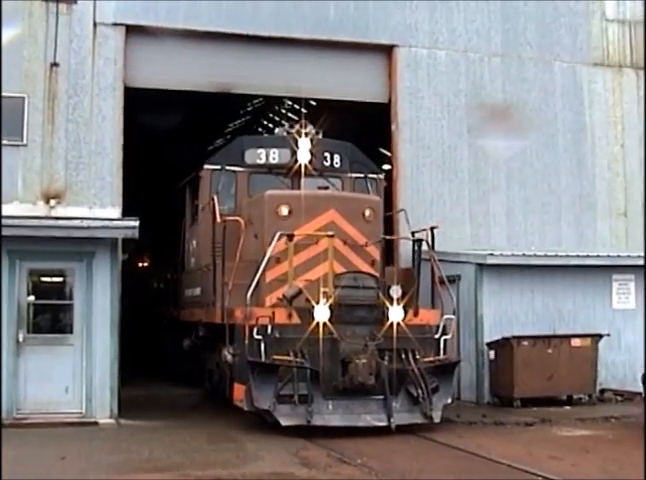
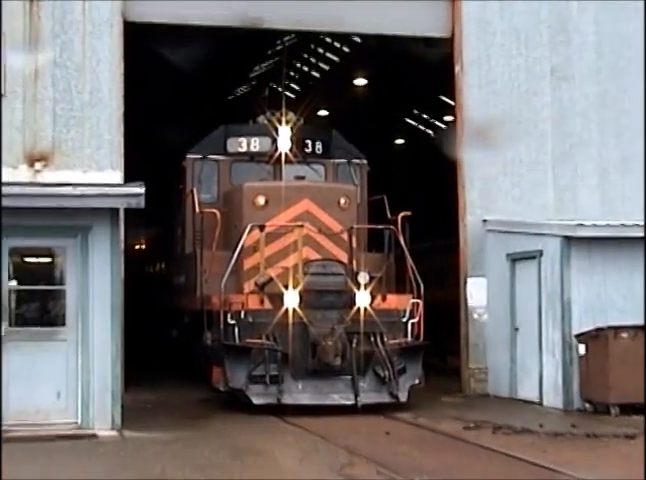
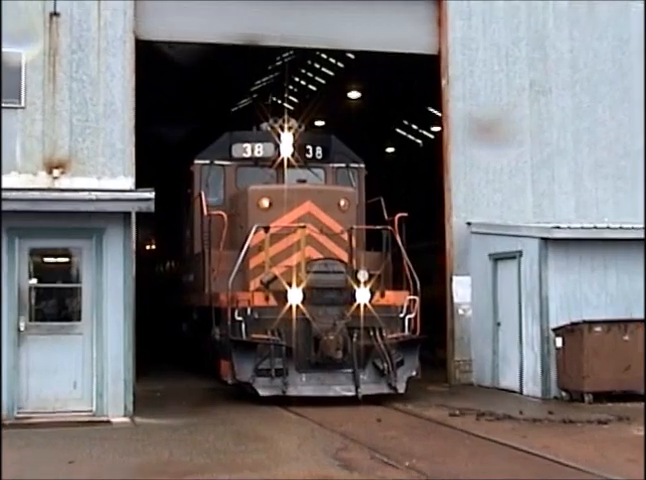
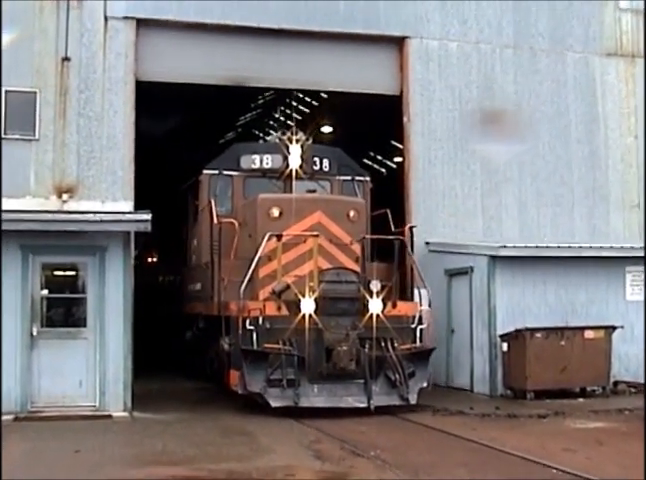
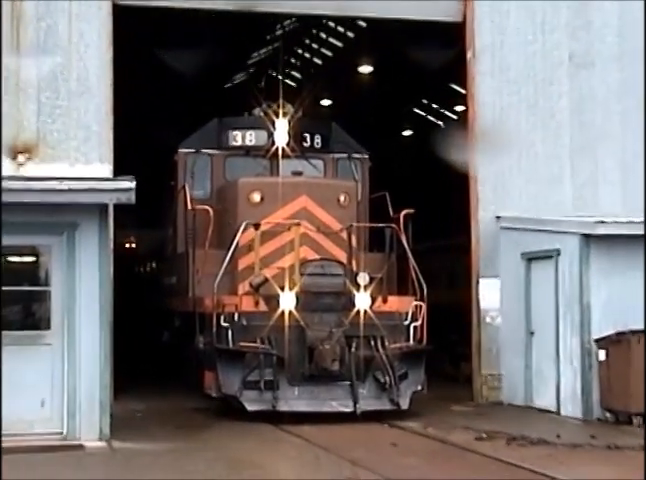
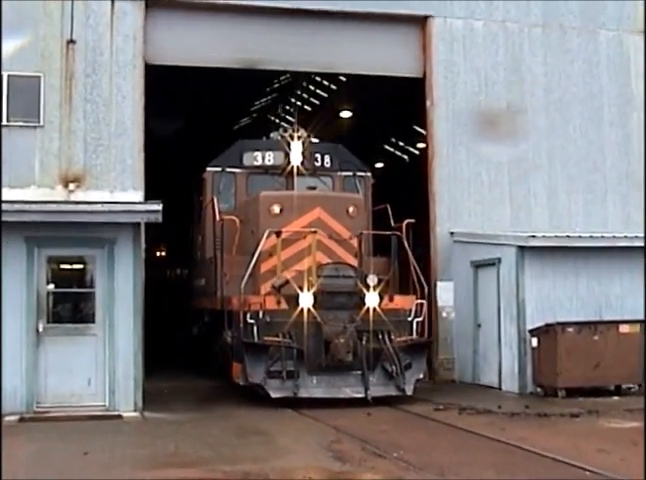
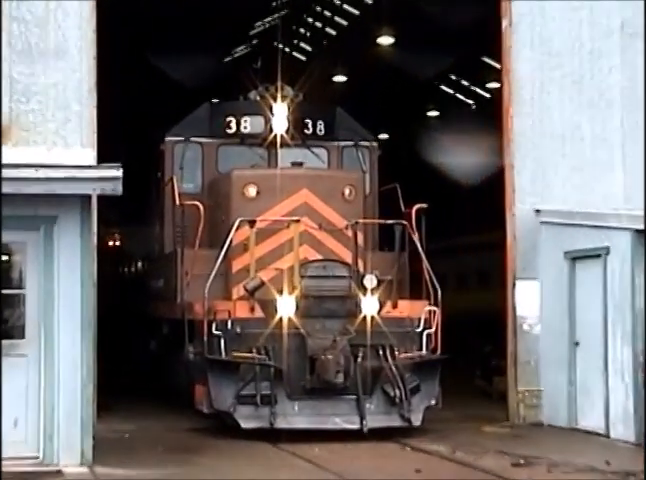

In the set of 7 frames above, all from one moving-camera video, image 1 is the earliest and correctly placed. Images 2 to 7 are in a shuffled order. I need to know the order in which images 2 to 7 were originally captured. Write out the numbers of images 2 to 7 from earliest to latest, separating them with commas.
4, 6, 3, 2, 5, 7
